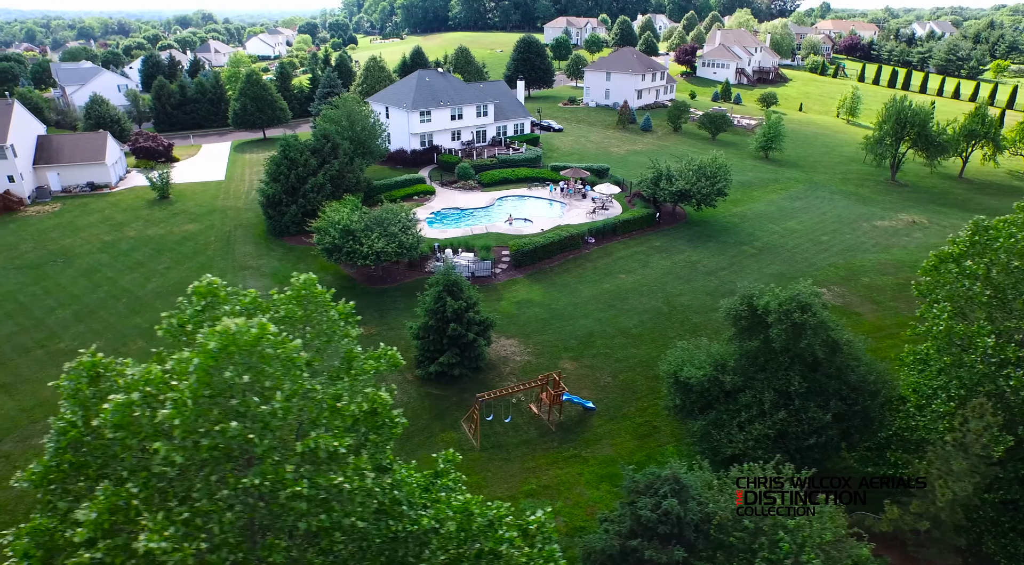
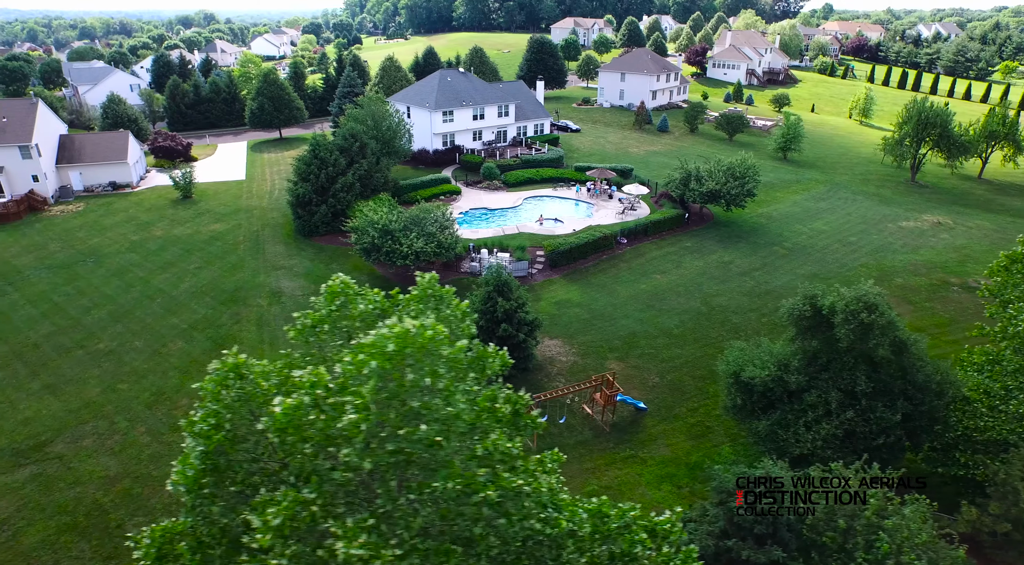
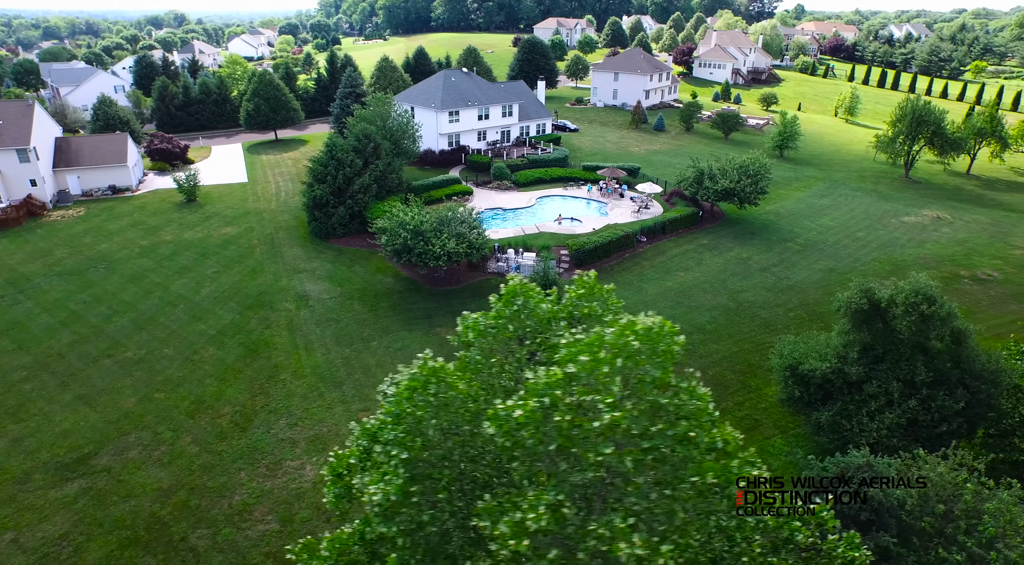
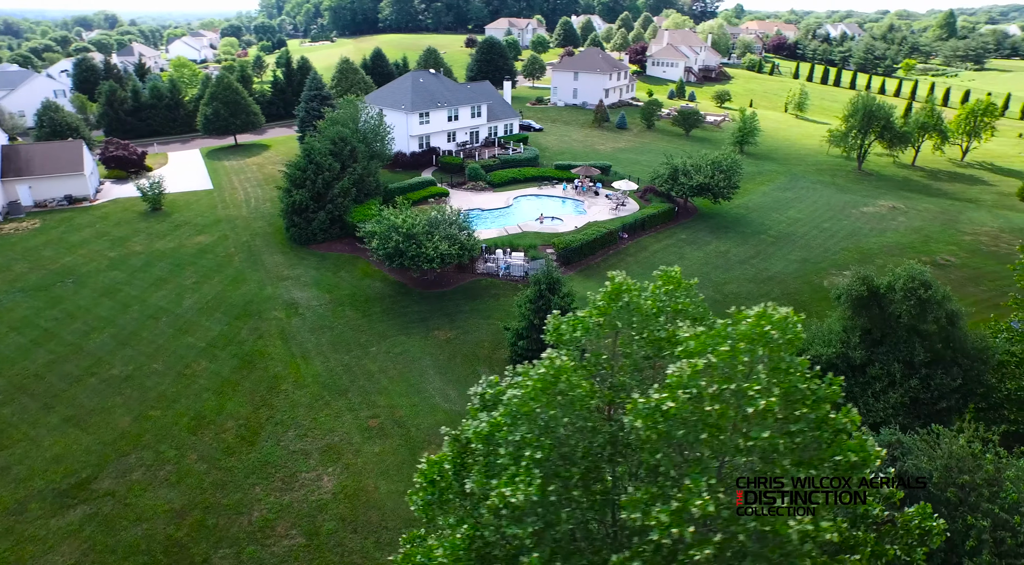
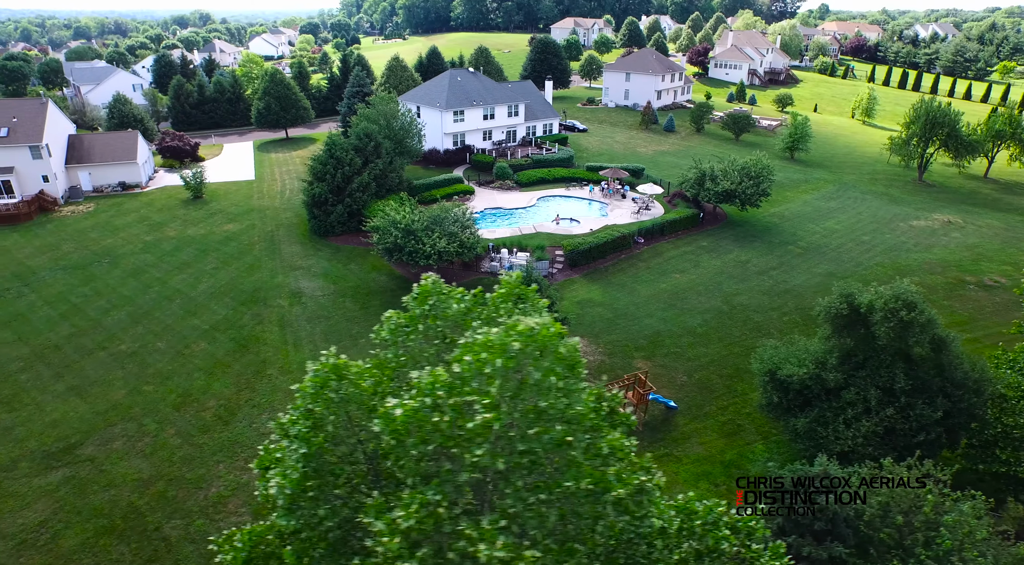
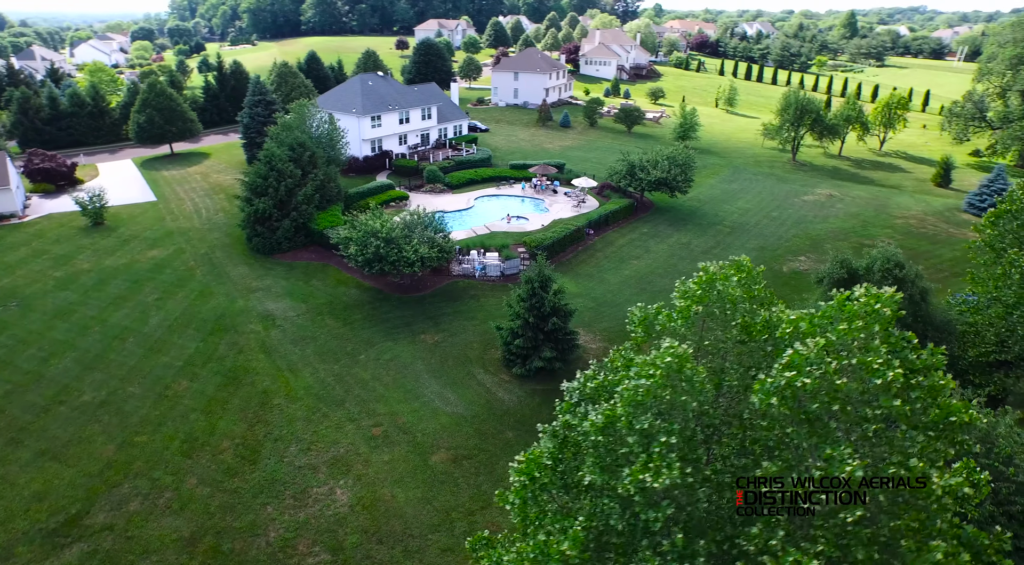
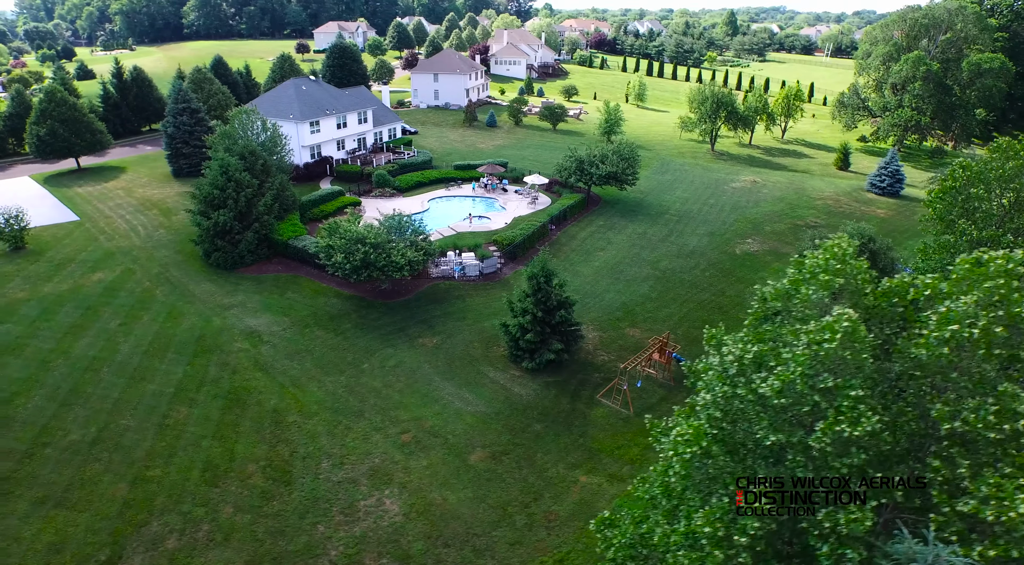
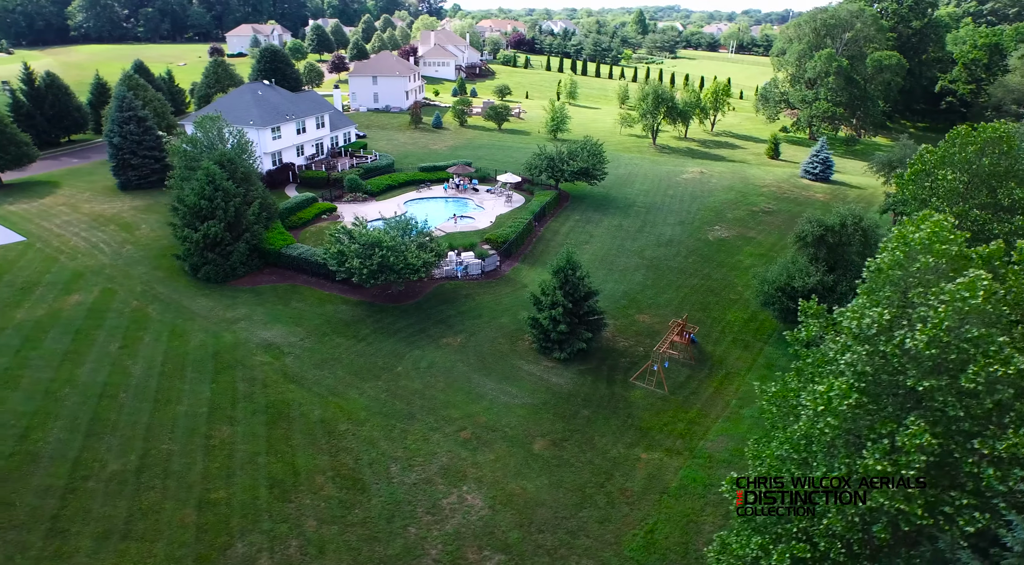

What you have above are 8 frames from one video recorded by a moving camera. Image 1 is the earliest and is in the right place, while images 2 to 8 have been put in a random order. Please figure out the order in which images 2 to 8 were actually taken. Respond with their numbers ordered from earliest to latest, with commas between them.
2, 5, 3, 4, 6, 7, 8
